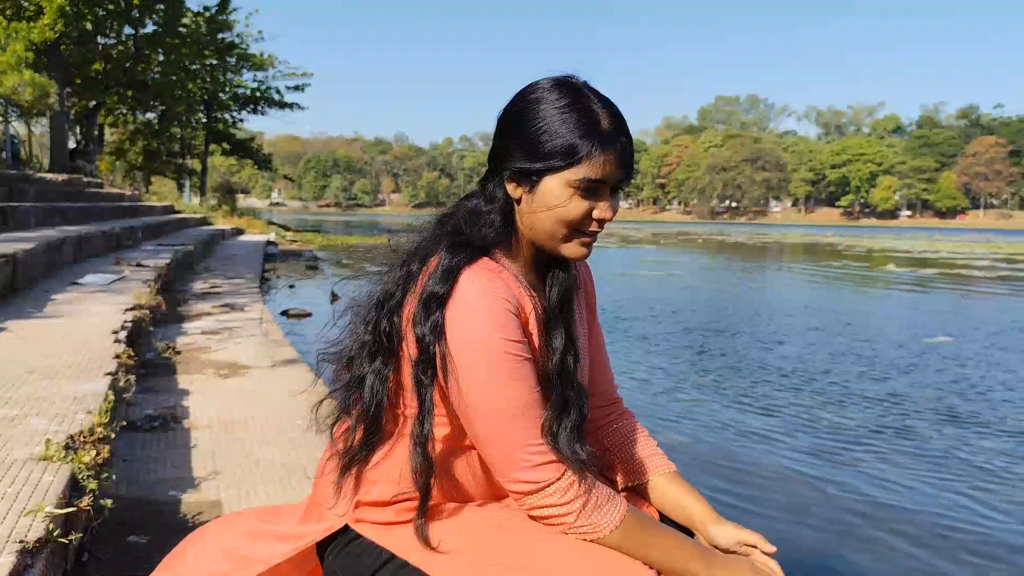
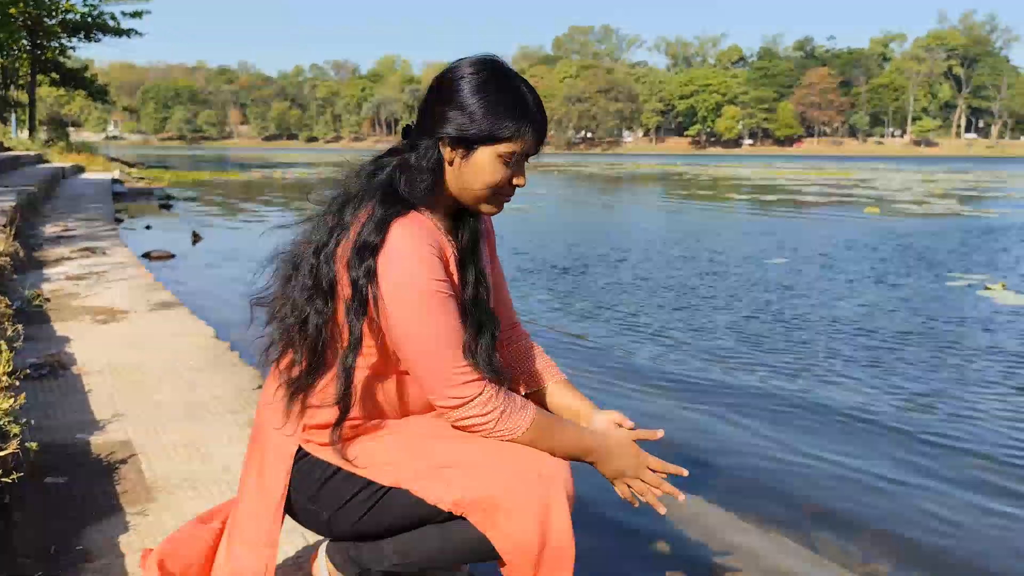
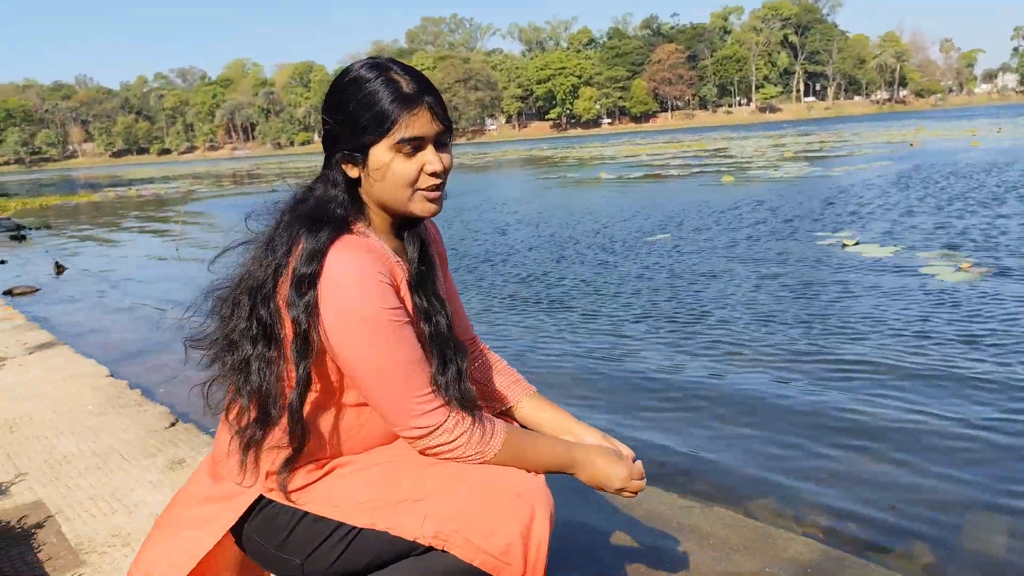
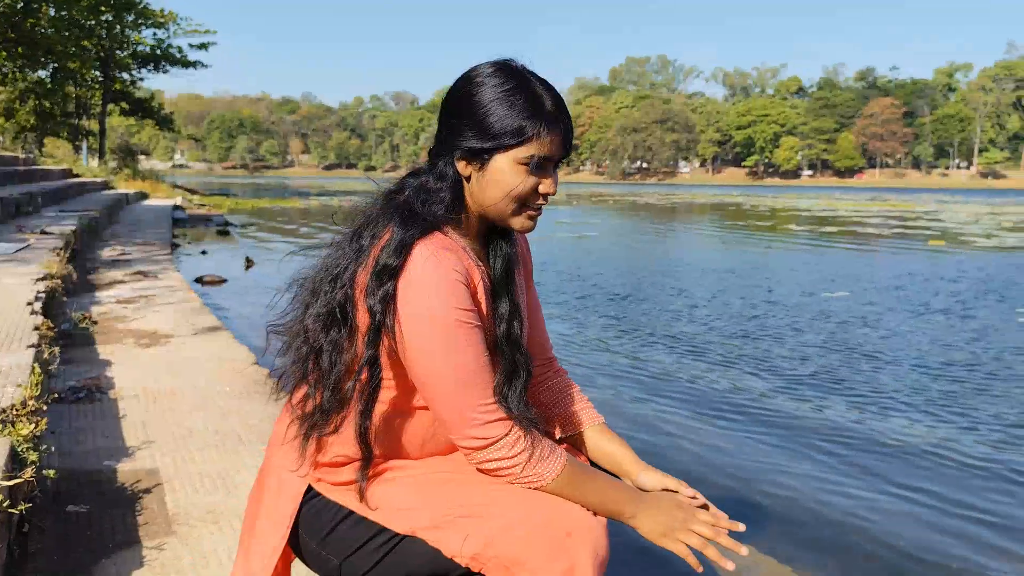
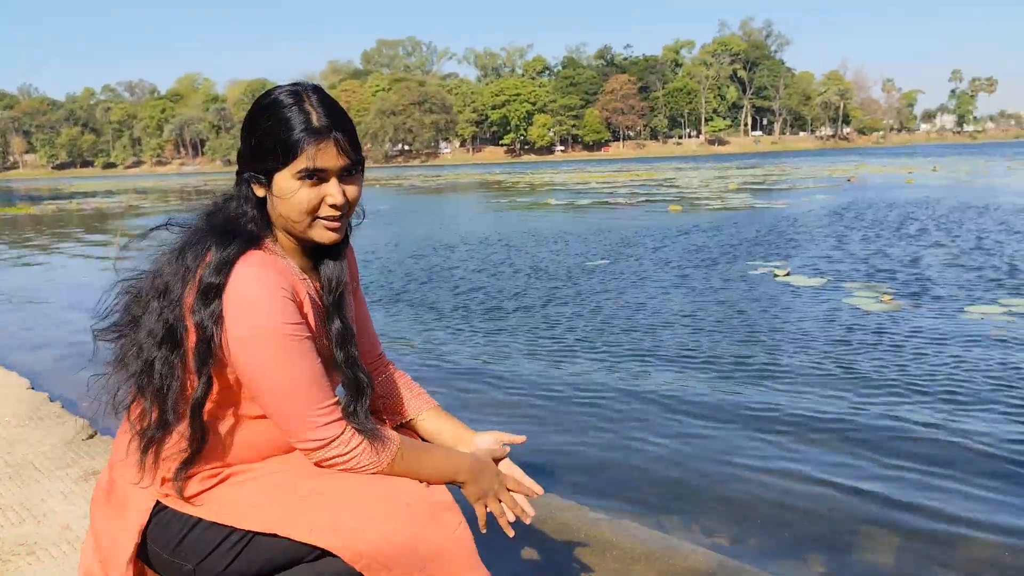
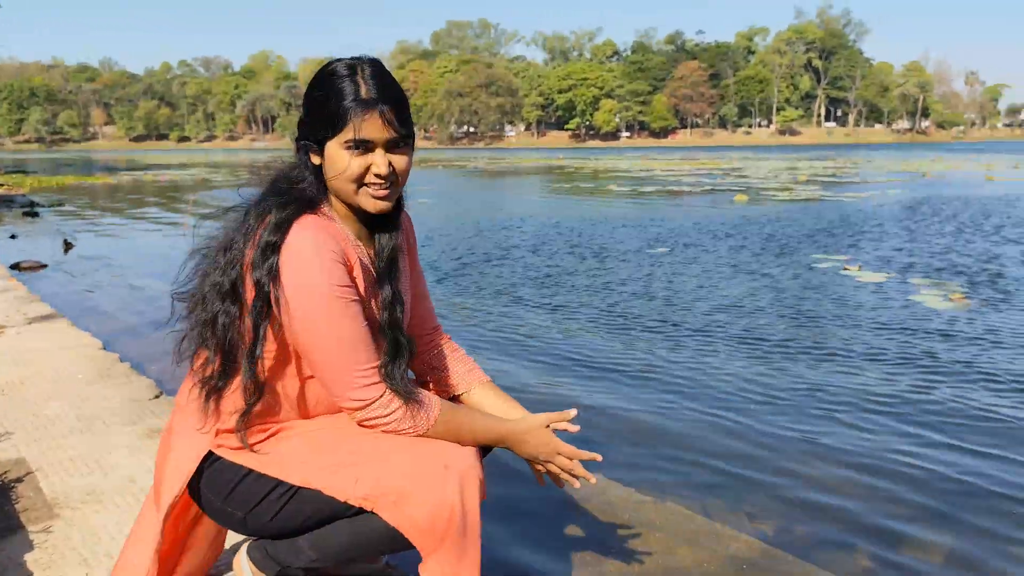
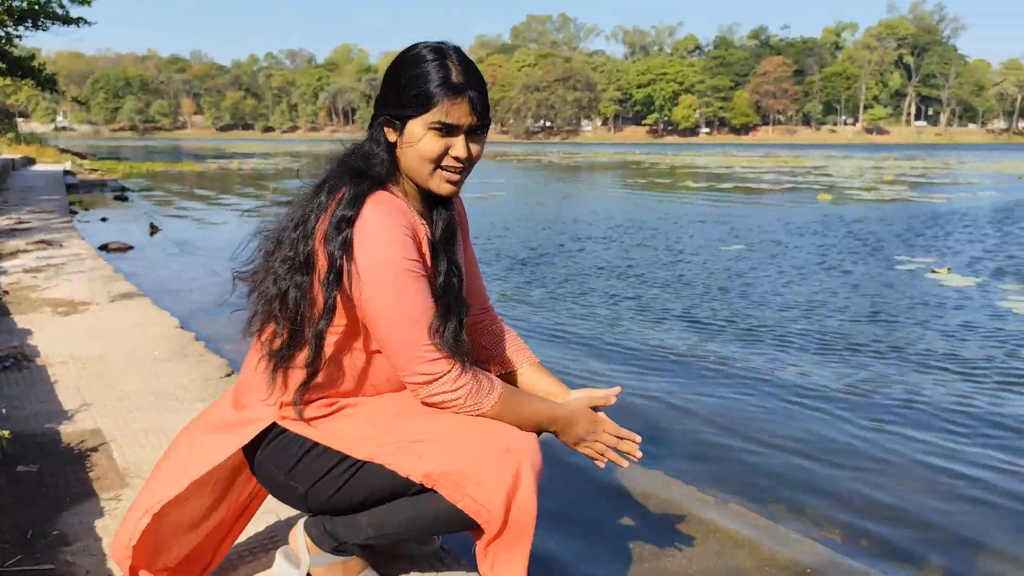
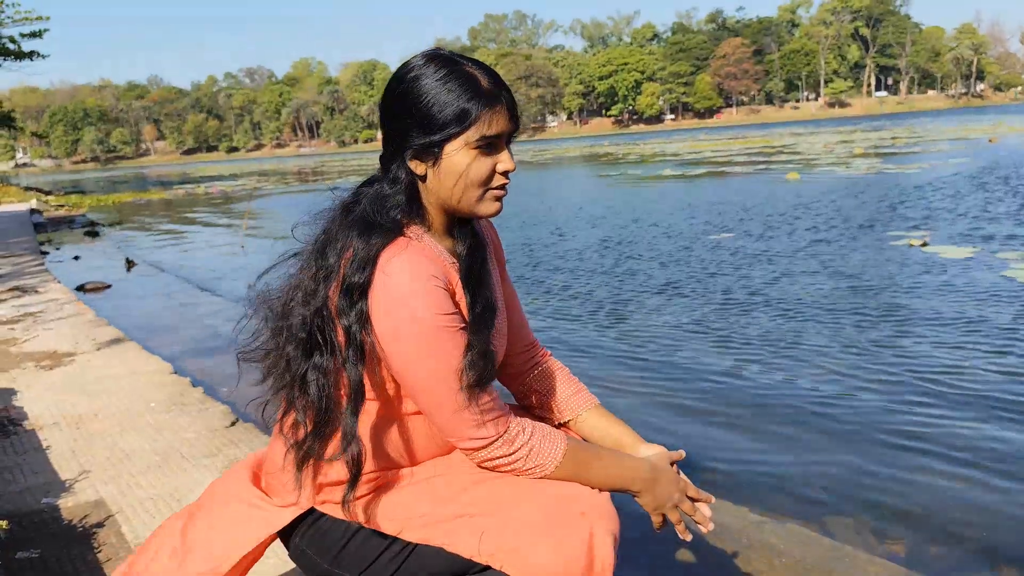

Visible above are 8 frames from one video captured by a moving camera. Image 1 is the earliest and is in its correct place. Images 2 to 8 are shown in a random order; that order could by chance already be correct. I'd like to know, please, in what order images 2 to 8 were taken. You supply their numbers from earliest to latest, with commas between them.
4, 2, 7, 6, 5, 3, 8
